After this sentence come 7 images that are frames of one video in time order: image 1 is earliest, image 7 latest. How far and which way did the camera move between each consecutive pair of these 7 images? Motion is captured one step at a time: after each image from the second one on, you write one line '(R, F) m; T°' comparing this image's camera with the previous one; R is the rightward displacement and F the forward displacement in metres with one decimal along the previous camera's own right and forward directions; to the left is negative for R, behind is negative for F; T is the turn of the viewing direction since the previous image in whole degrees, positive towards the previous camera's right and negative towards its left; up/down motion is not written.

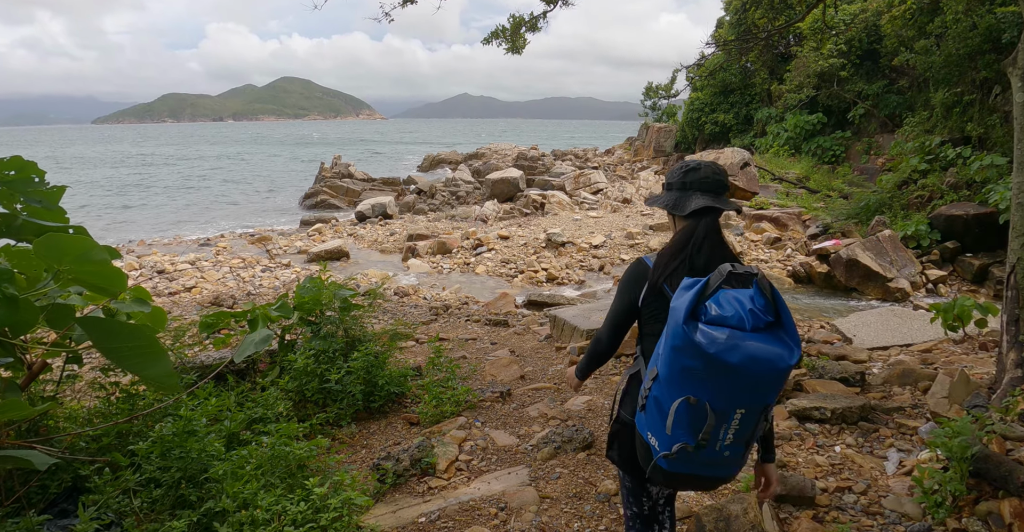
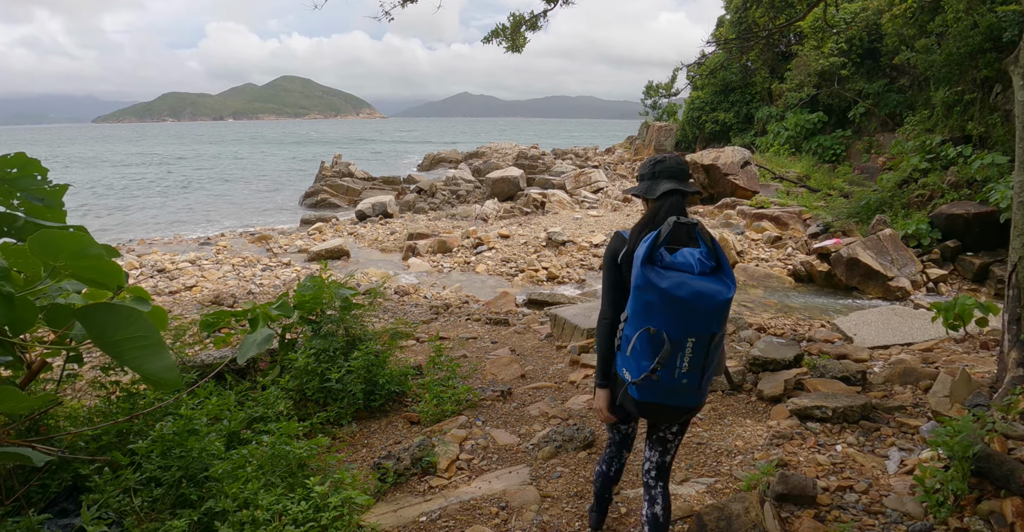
(0.0, 0.0) m; 0°
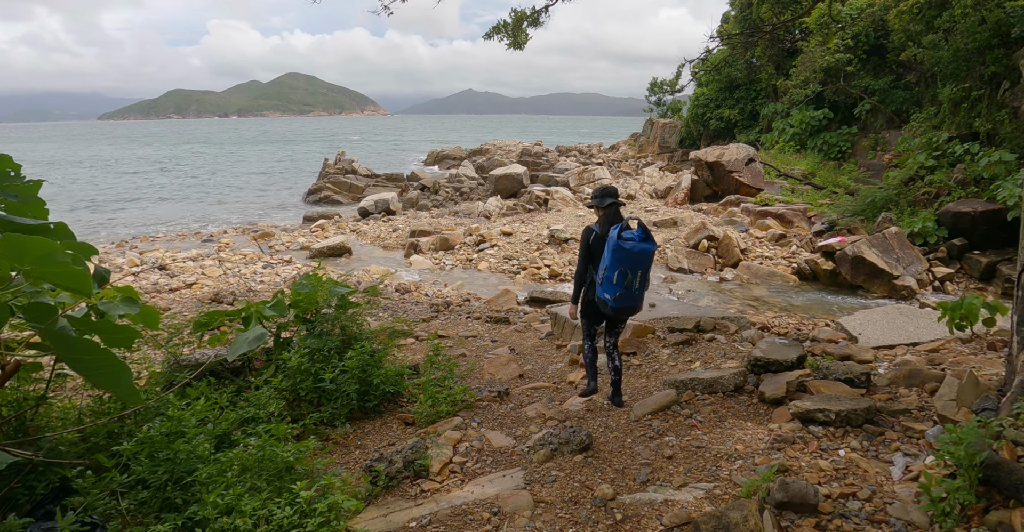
(0.0, +0.1) m; 0°
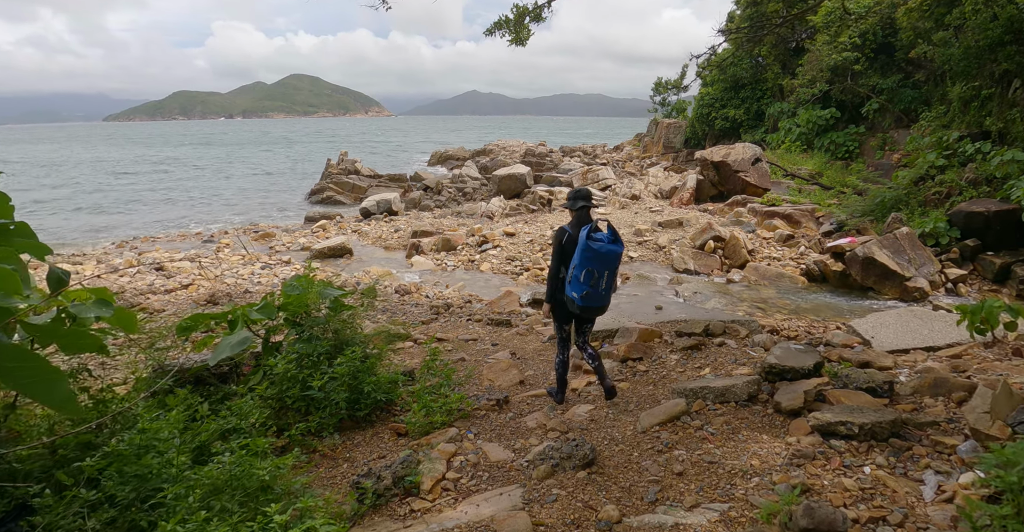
(0.0, +0.2) m; 0°
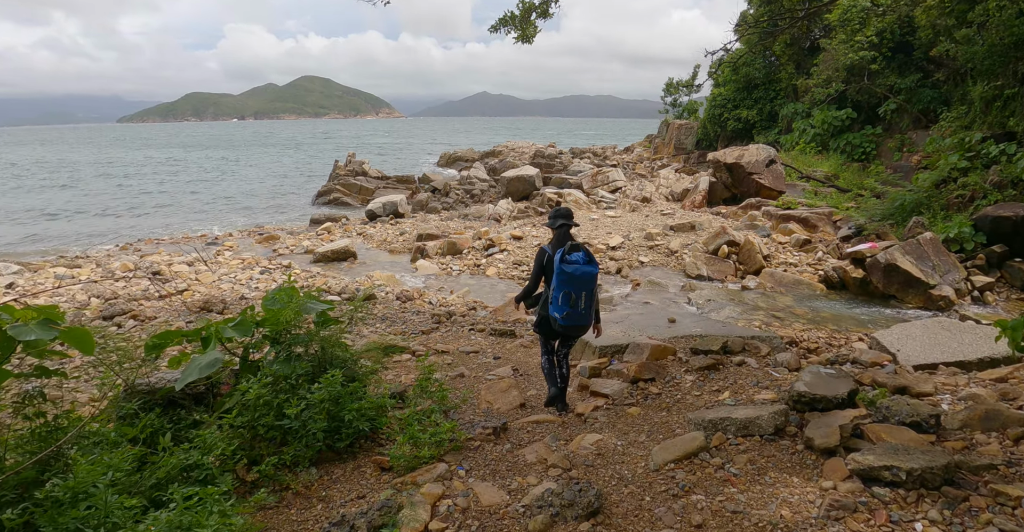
(+0.1, +0.4) m; -1°
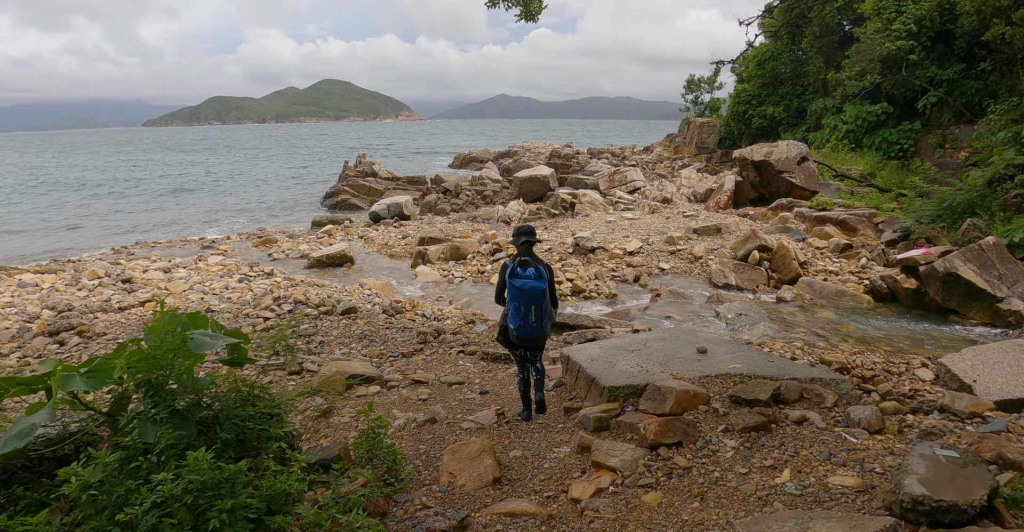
(+0.2, +1.1) m; -2°
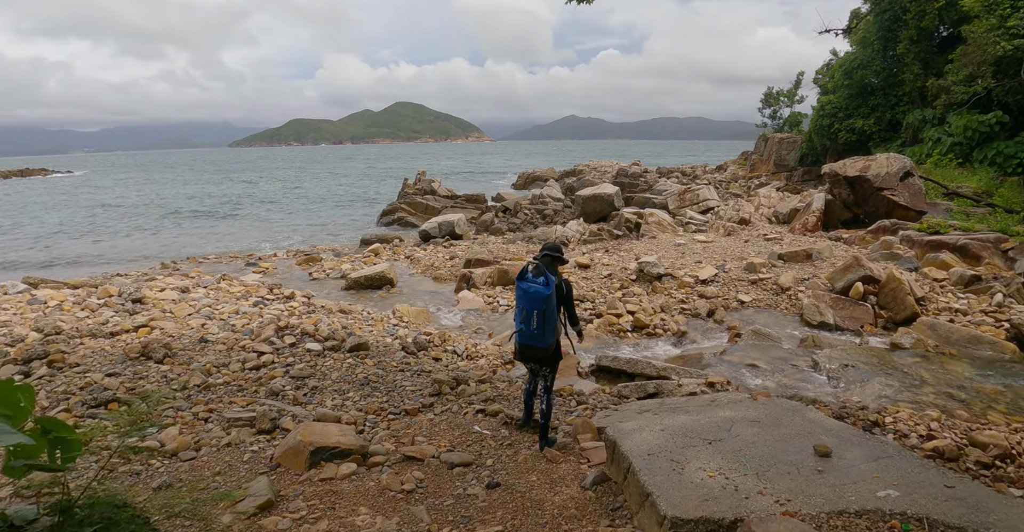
(+0.2, +1.4) m; -6°
